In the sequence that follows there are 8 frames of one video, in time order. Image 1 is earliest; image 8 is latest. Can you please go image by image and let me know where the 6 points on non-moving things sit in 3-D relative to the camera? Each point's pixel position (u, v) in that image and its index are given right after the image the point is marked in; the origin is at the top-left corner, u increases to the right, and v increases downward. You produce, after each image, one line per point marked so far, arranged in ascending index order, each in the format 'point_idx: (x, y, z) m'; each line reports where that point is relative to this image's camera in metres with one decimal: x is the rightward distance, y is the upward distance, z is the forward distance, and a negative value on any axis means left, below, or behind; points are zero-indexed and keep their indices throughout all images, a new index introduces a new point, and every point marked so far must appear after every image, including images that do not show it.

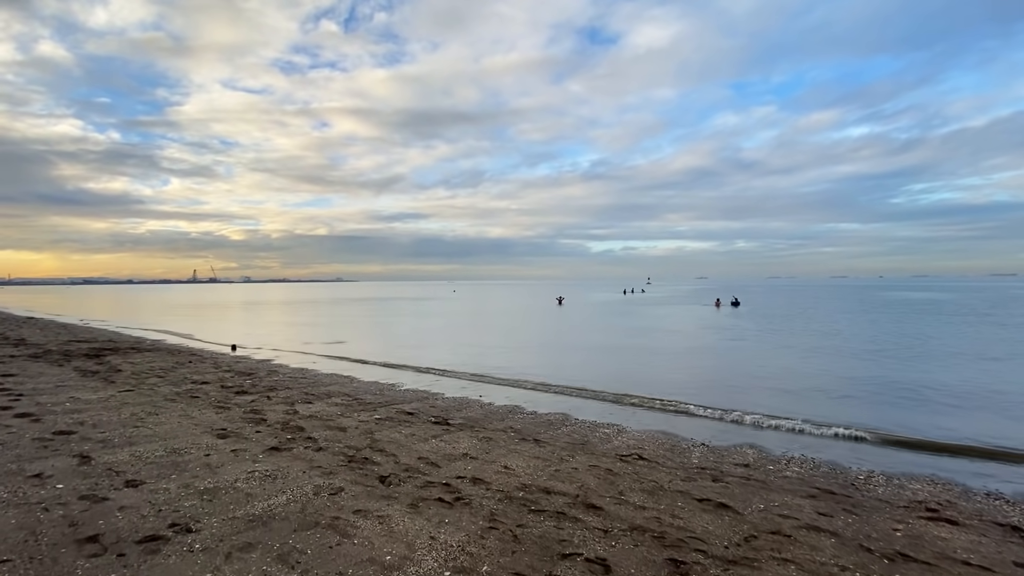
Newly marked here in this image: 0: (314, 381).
0: (-7.4, -3.5, +19.6) m
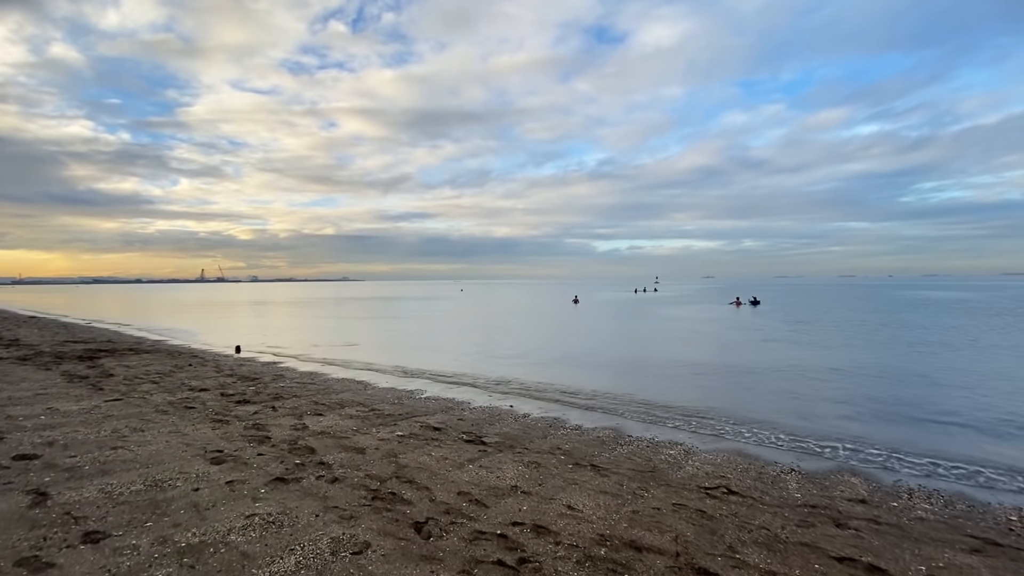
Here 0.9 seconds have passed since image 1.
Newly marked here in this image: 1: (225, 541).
0: (-6.3, -3.4, +17.7) m
1: (-3.3, -2.9, +6.1) m
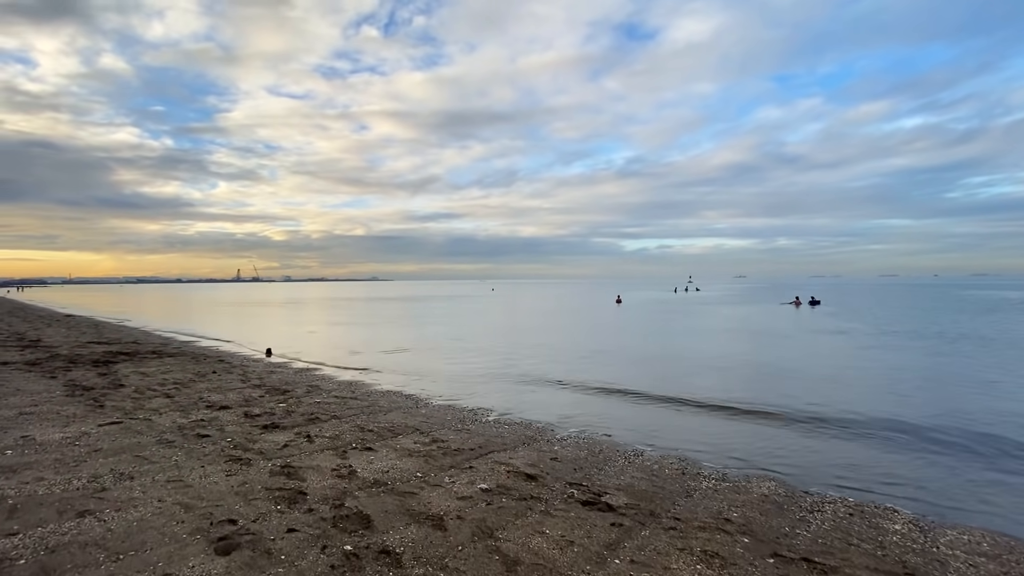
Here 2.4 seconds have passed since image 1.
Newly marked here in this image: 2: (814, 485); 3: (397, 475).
0: (-3.9, -3.2, +14.5) m
1: (-1.6, -2.8, +2.8) m
2: (+5.1, -3.4, +8.9) m
3: (-1.9, -3.0, +8.5) m
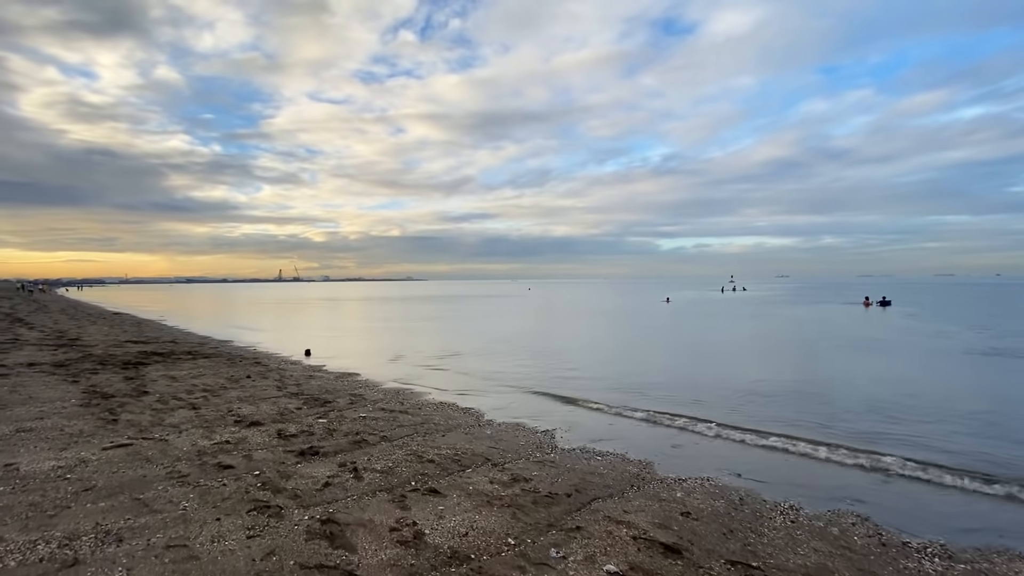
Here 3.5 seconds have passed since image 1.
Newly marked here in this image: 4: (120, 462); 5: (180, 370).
0: (-2.0, -3.1, +12.2) m
1: (-0.5, -2.7, +0.3) m
2: (+6.7, -3.2, +6.0) m
3: (-0.3, -2.9, +6.0) m
4: (-6.3, -2.8, +8.4) m
5: (-11.8, -2.9, +18.5) m
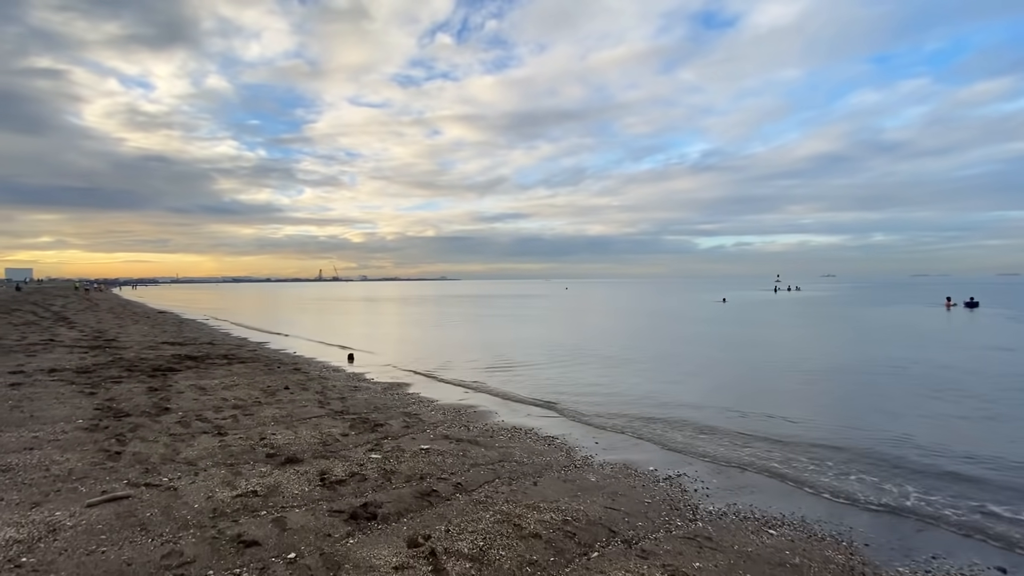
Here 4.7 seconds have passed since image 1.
0: (-0.1, -3.1, +9.4) m
1: (+0.6, -2.7, -2.6) m
2: (+8.1, -3.2, +2.7) m
3: (+1.1, -2.9, +3.1) m
4: (-4.7, -2.8, +6.0) m
5: (-9.4, -2.8, +16.4) m
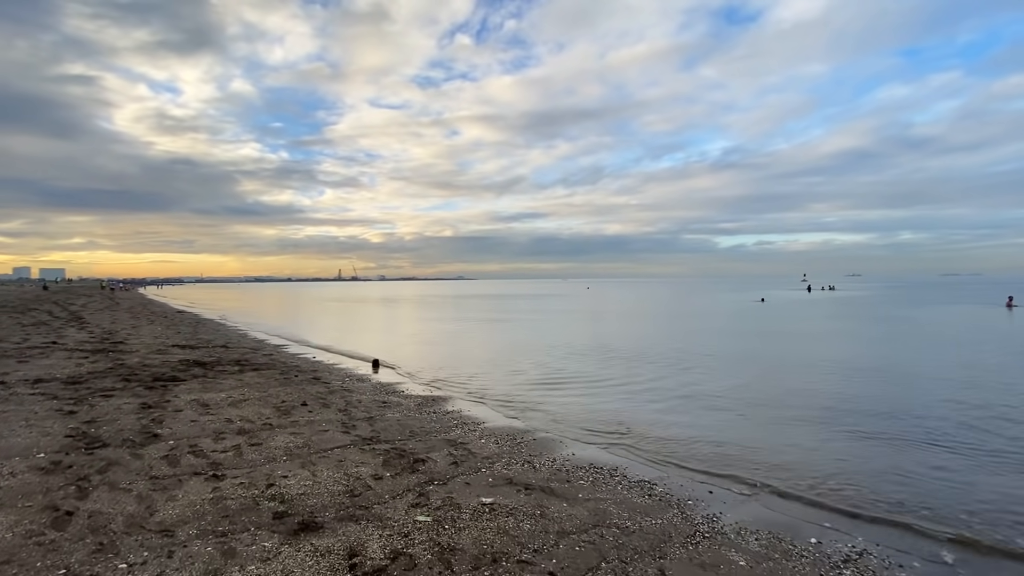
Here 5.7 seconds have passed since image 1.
0: (+1.1, -3.0, +6.7) m
1: (+1.5, -2.6, -5.3) m
2: (+9.2, -3.2, -0.3) m
3: (+2.2, -2.8, +0.4) m
4: (-3.5, -2.7, +3.5) m
5: (-7.9, -2.8, +14.0) m
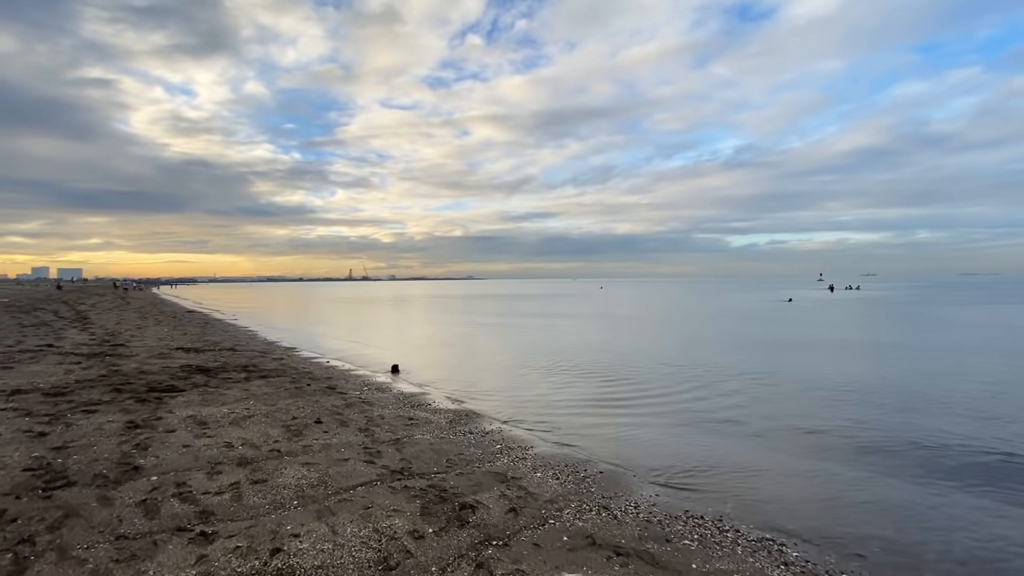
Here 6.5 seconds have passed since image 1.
0: (+2.1, -3.0, +4.7) m
1: (+2.2, -2.6, -7.3) m
2: (+10.0, -3.1, -2.5) m
3: (+3.0, -2.8, -1.7) m
4: (-2.6, -2.7, +1.5) m
5: (-6.8, -2.7, +12.1) m
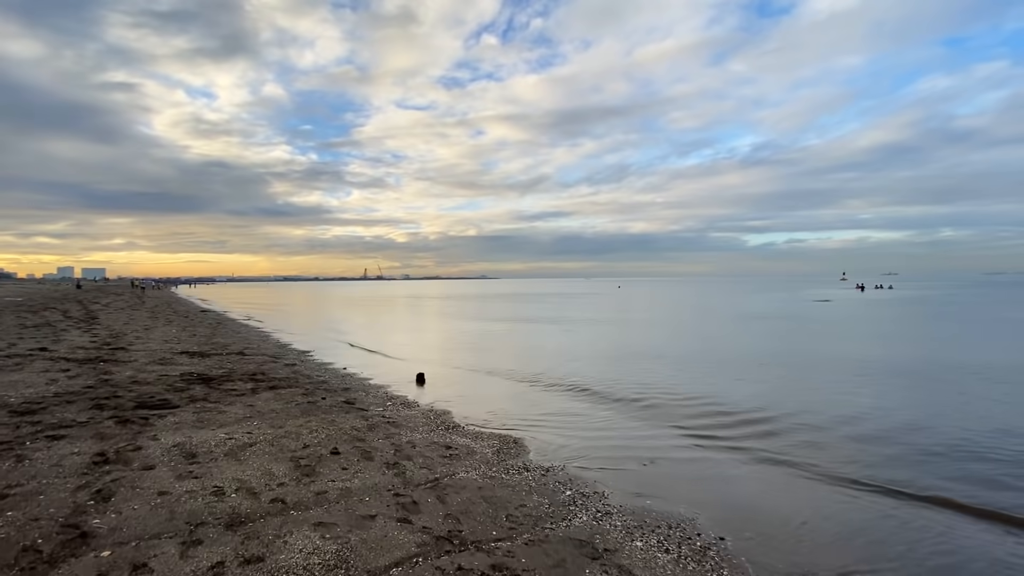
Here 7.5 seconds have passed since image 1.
0: (+3.0, -2.9, +2.3) m
1: (+2.8, -2.6, -9.7) m
2: (+10.7, -3.1, -5.1) m
3: (+3.8, -2.8, -4.1) m
4: (-1.7, -2.6, -0.8) m
5: (-5.7, -2.7, +10.0) m
